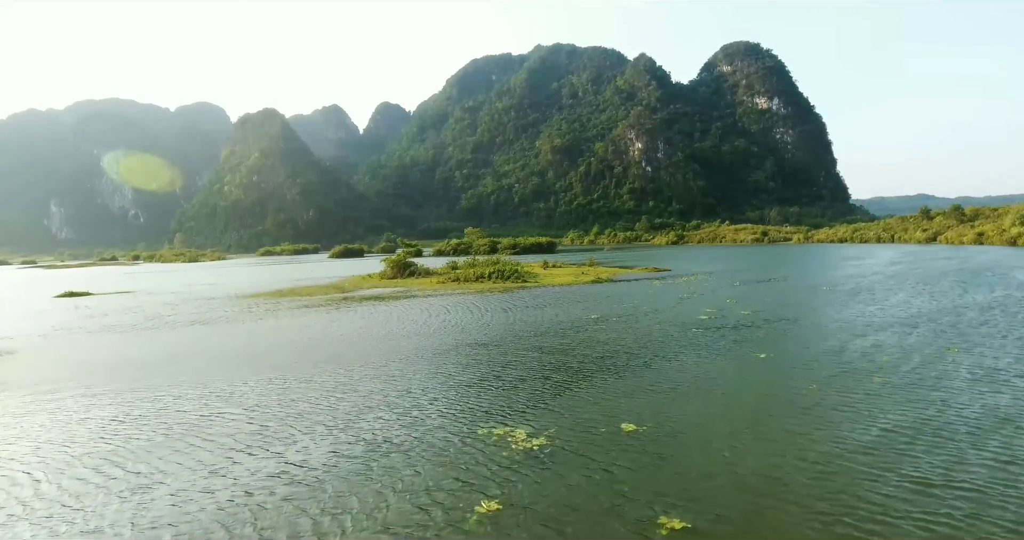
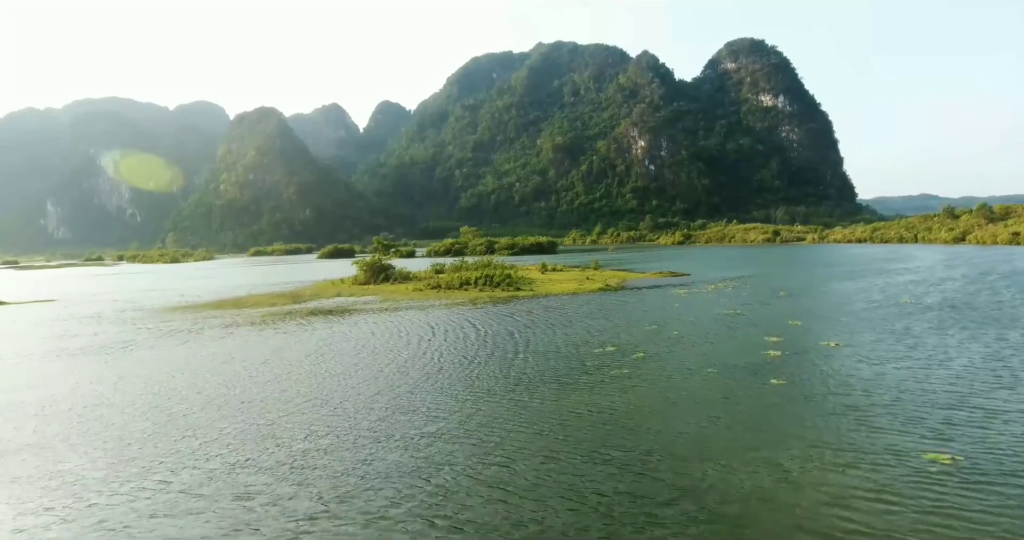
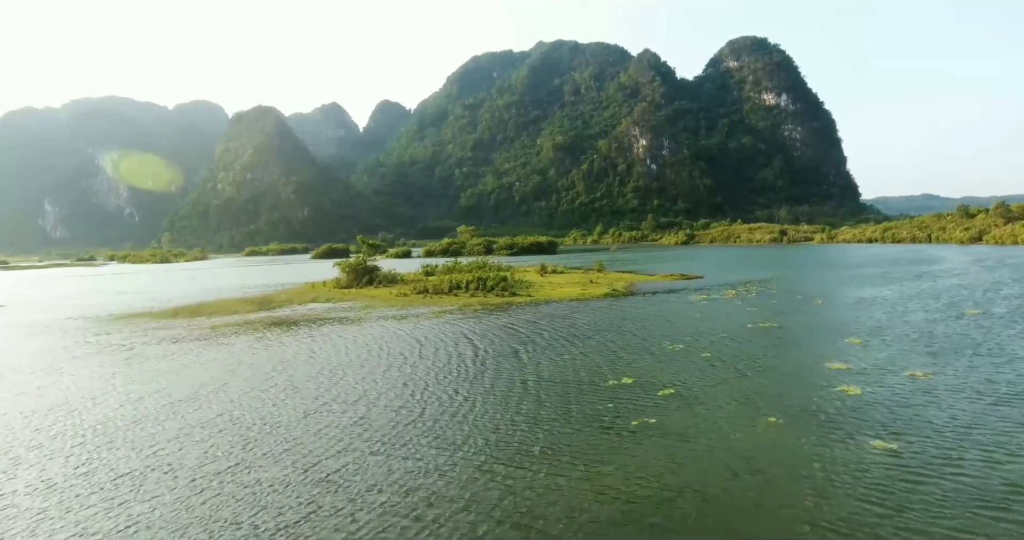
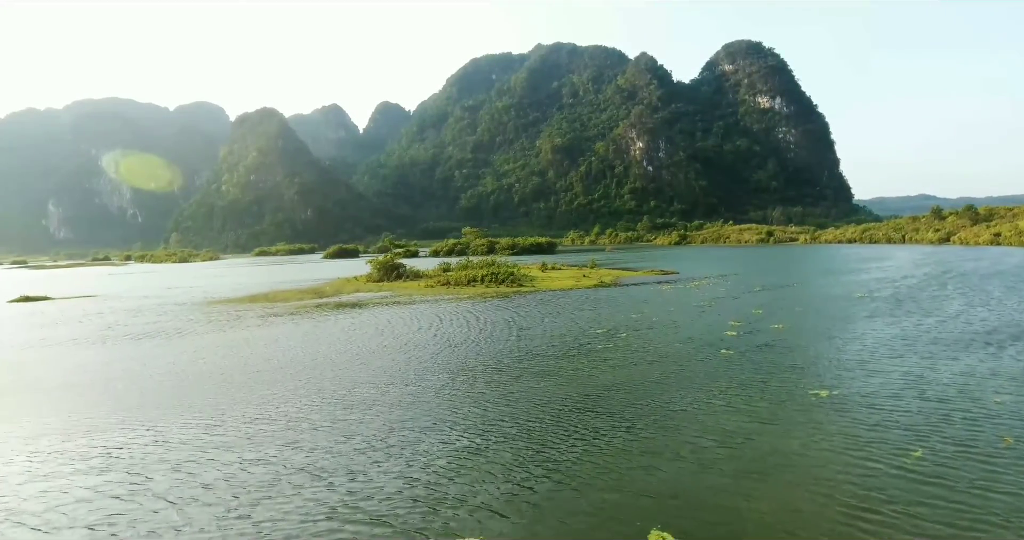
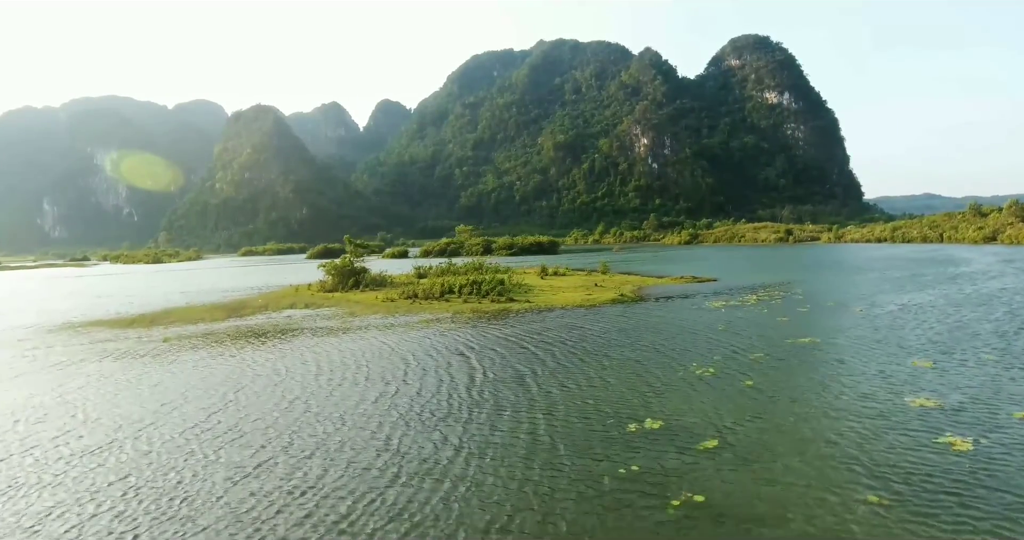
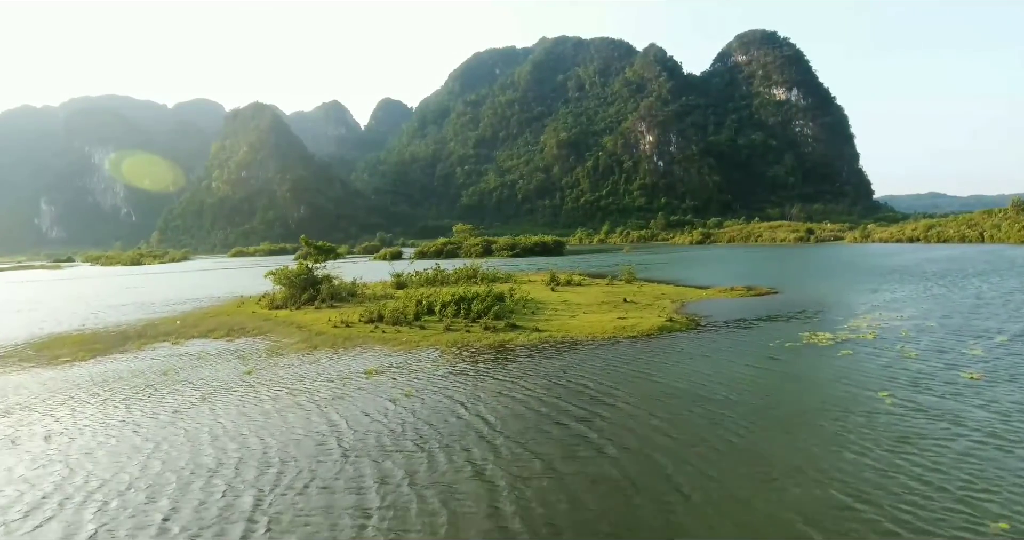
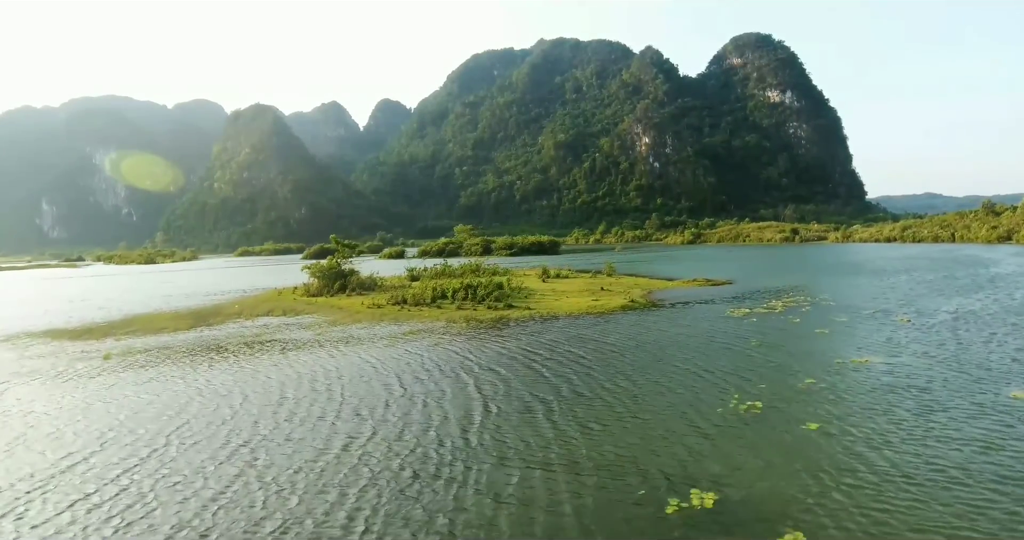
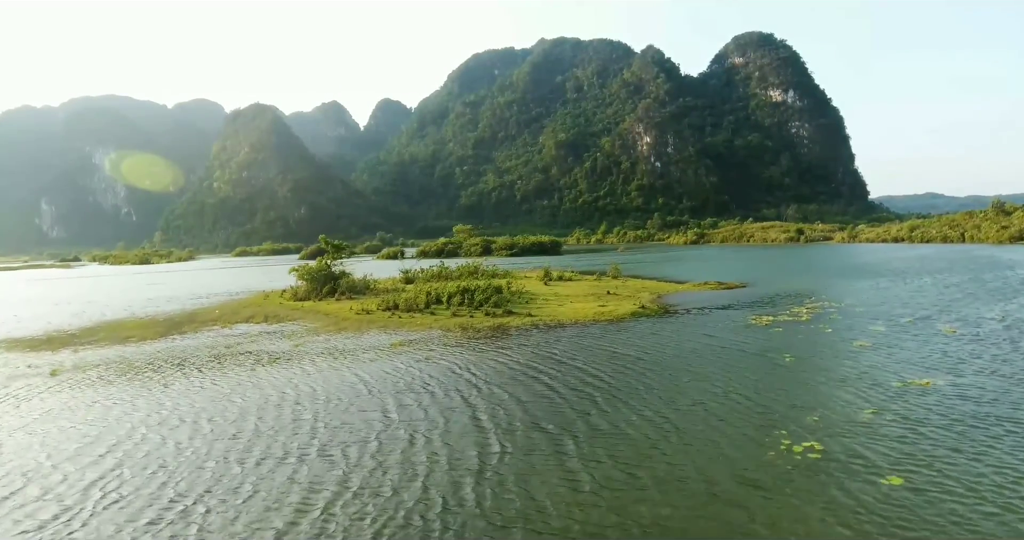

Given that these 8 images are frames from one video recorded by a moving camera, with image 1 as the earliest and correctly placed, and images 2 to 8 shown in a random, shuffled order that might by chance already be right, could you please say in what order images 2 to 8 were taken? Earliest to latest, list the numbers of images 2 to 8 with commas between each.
4, 2, 3, 5, 7, 8, 6
